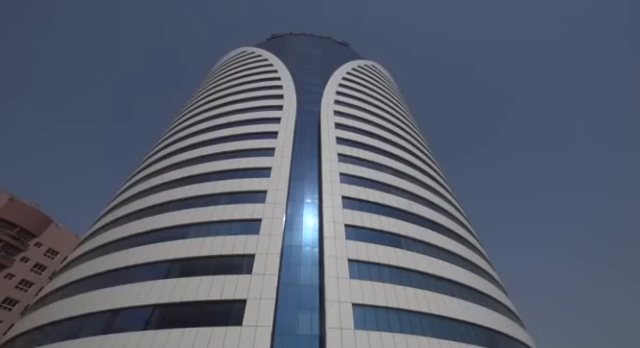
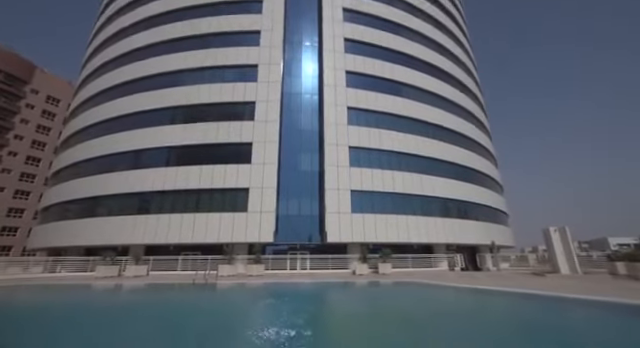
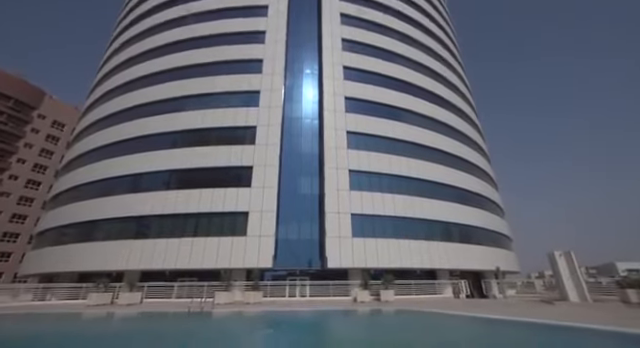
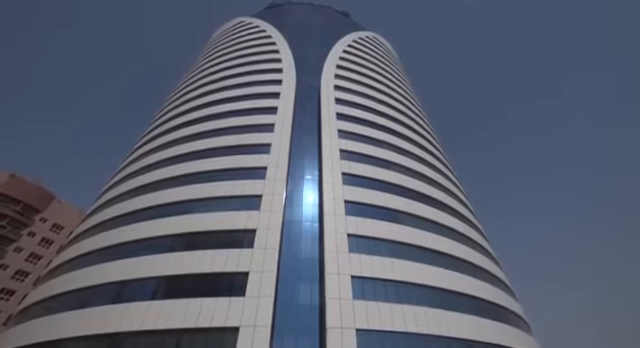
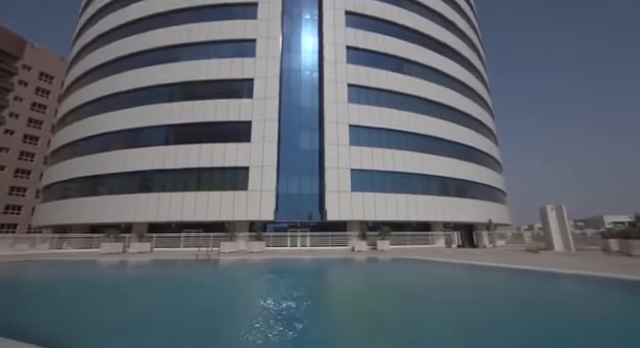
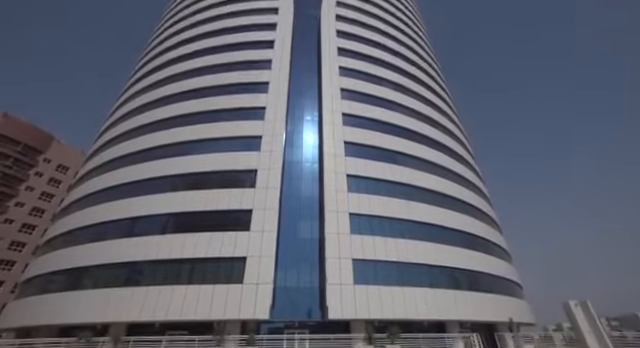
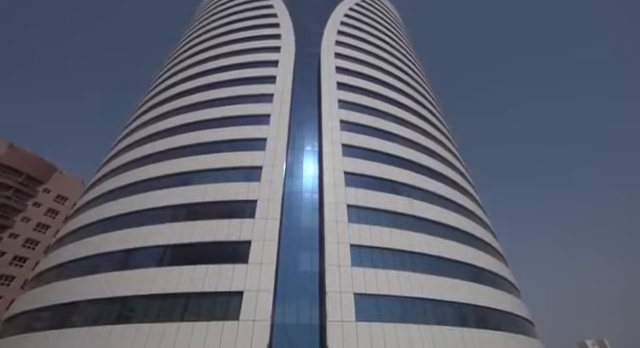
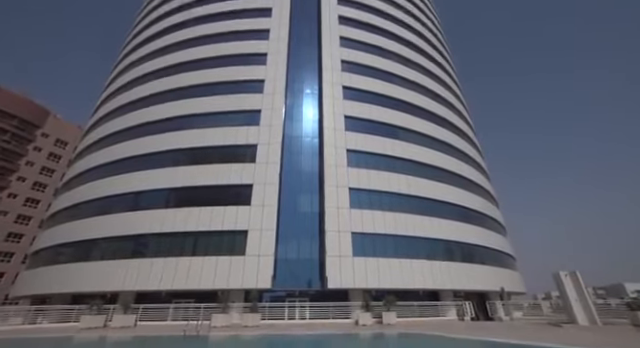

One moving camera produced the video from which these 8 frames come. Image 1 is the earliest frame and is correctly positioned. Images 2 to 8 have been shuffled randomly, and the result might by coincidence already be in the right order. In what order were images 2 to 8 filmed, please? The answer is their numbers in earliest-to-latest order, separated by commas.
4, 7, 6, 8, 3, 2, 5
